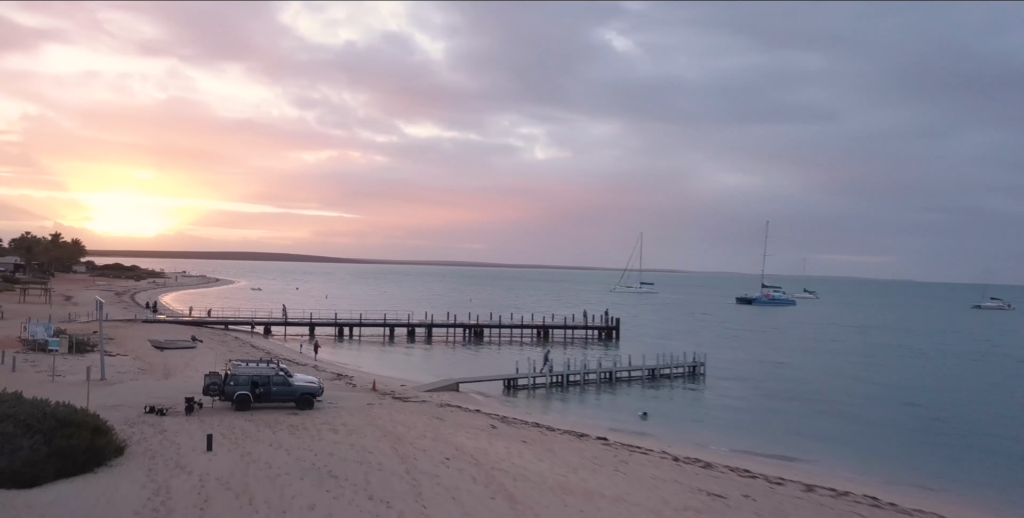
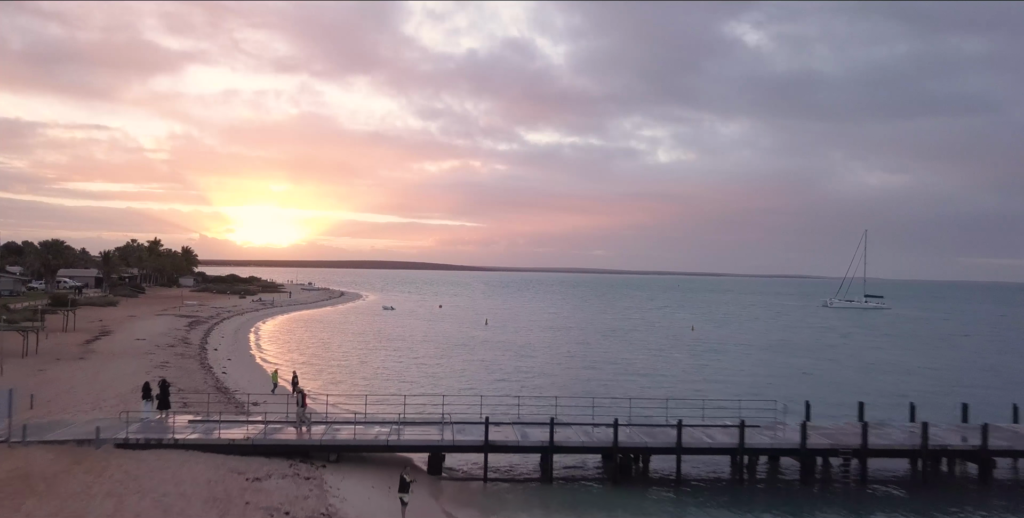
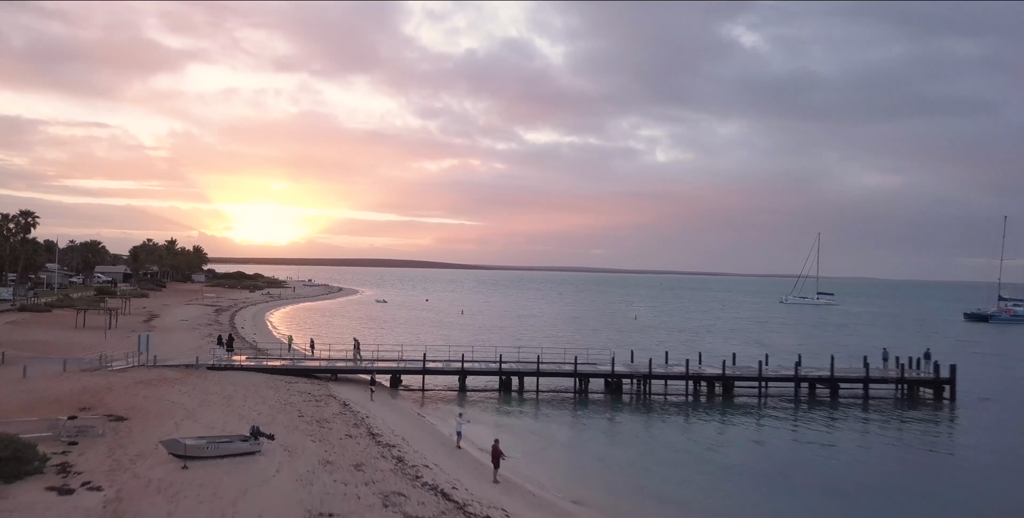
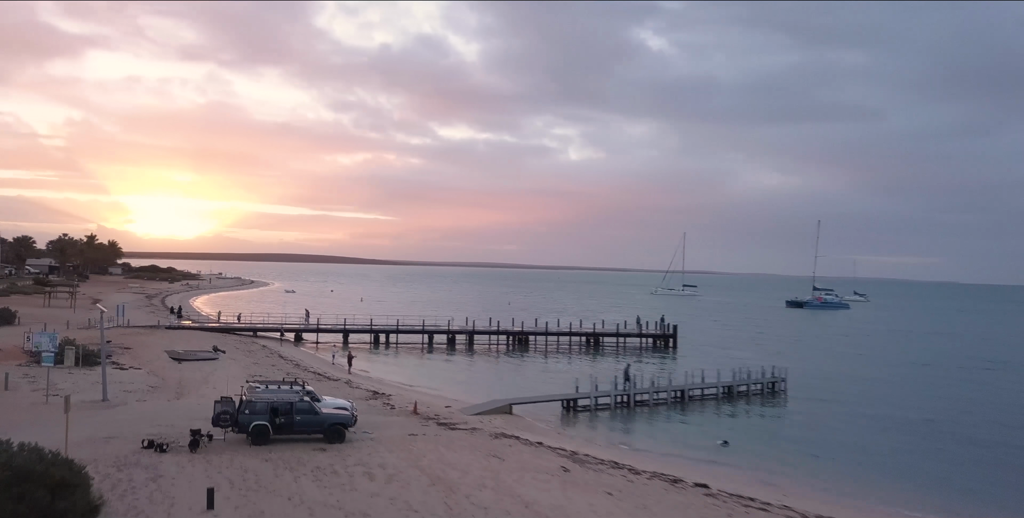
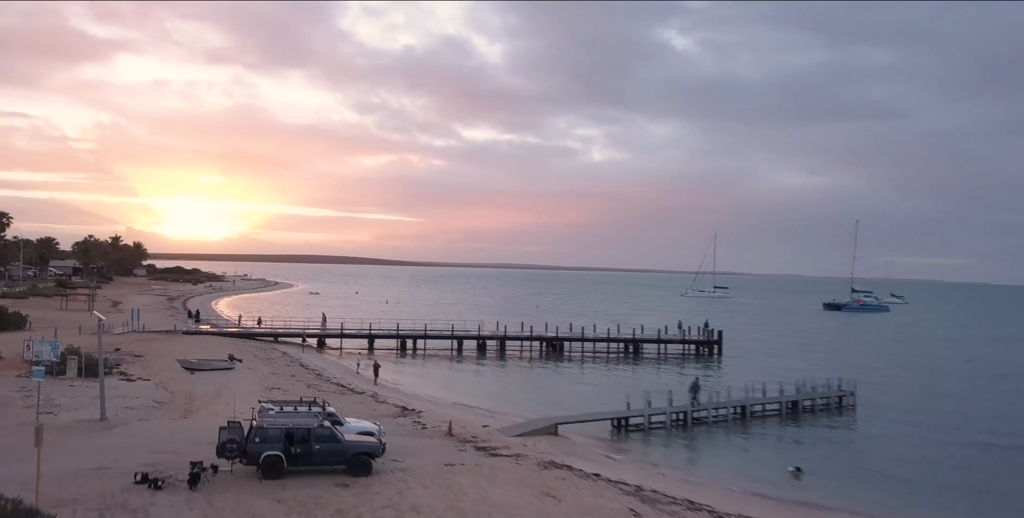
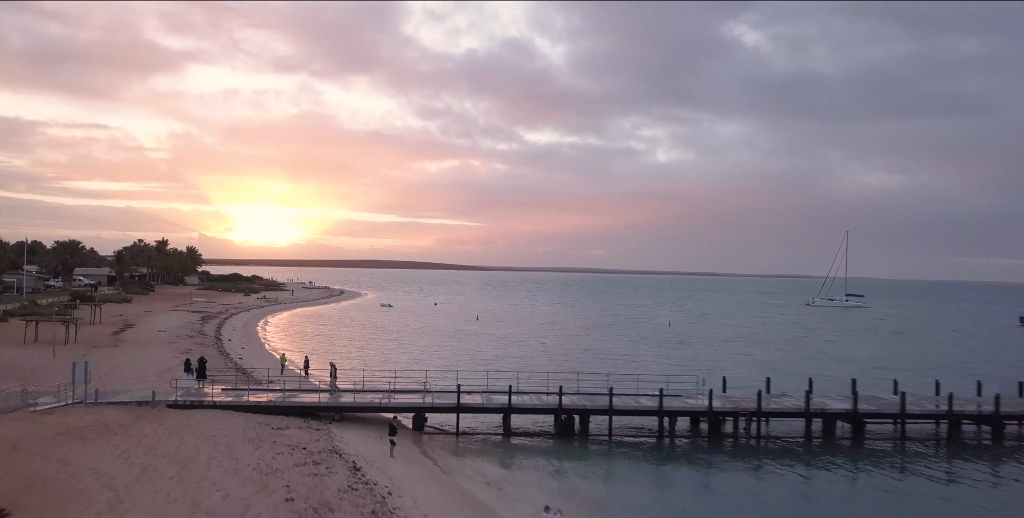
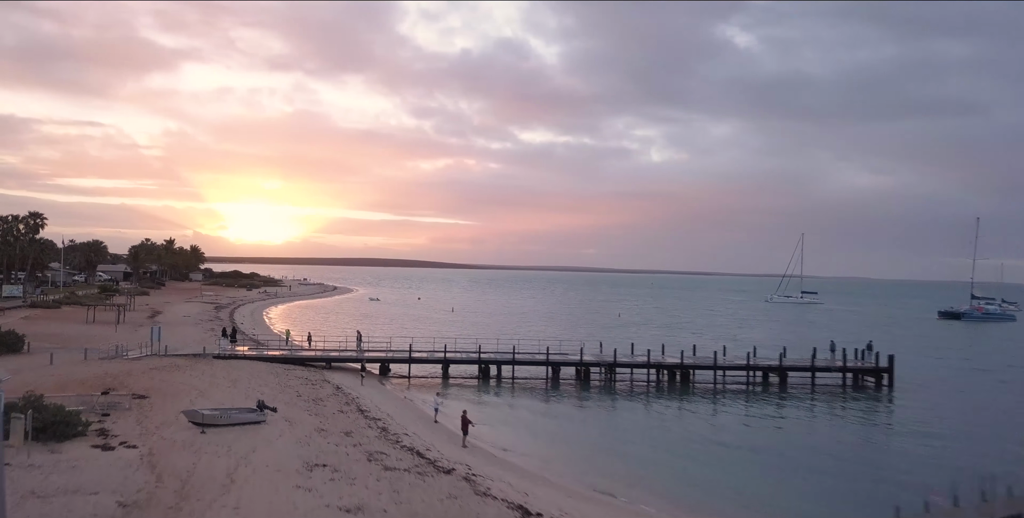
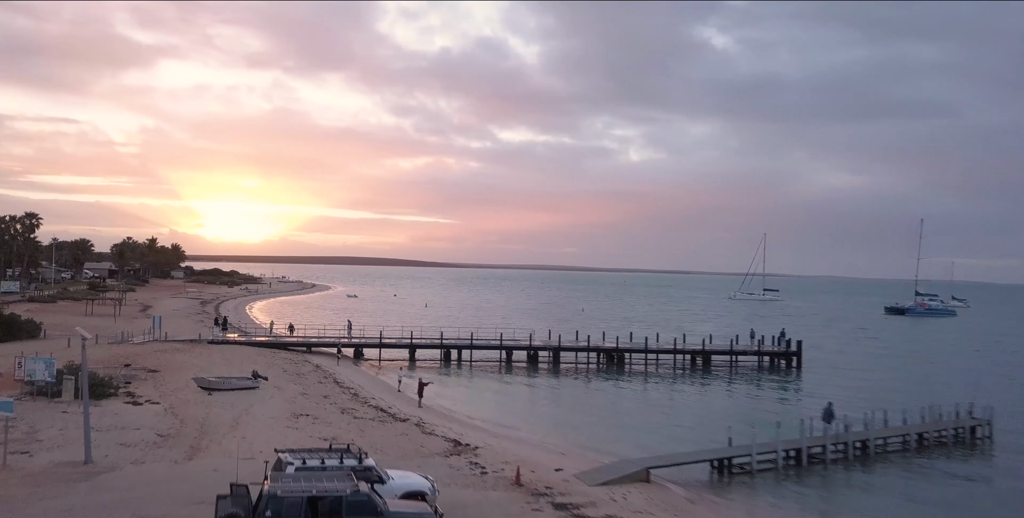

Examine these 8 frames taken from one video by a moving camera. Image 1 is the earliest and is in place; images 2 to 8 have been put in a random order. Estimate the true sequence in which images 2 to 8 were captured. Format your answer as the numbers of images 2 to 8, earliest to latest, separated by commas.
4, 5, 8, 7, 3, 6, 2
